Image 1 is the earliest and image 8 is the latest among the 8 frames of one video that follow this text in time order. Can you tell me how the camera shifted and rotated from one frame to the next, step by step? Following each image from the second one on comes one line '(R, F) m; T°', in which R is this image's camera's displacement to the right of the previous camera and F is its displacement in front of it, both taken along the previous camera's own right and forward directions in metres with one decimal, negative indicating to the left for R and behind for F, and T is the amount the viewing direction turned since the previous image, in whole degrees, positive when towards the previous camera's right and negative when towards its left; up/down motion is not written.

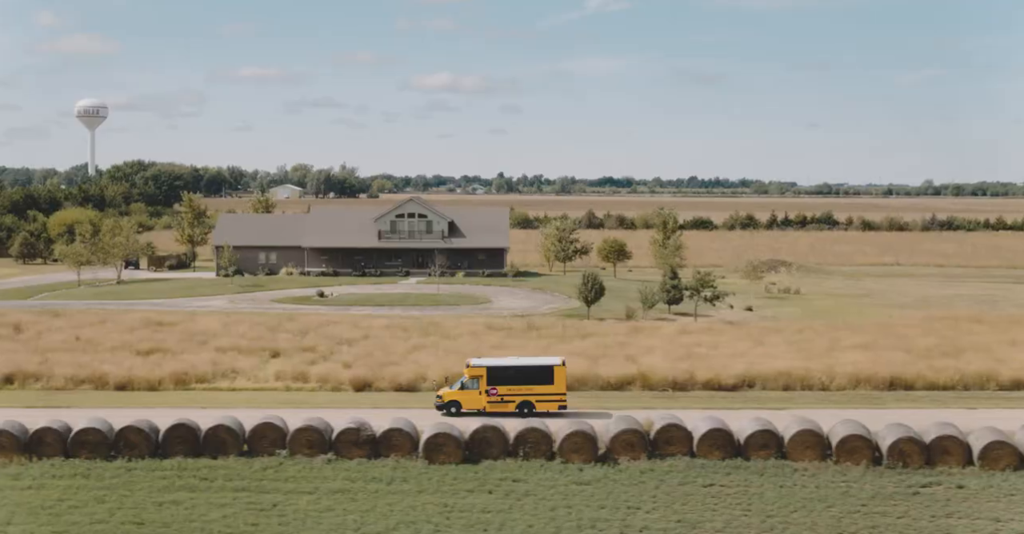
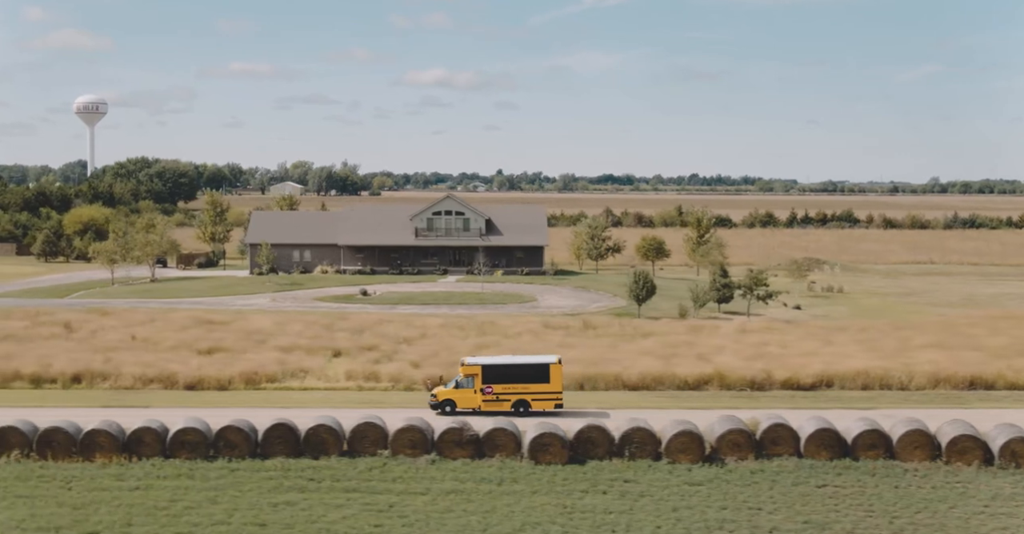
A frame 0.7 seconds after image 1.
(-2.2, +0.1) m; 0°
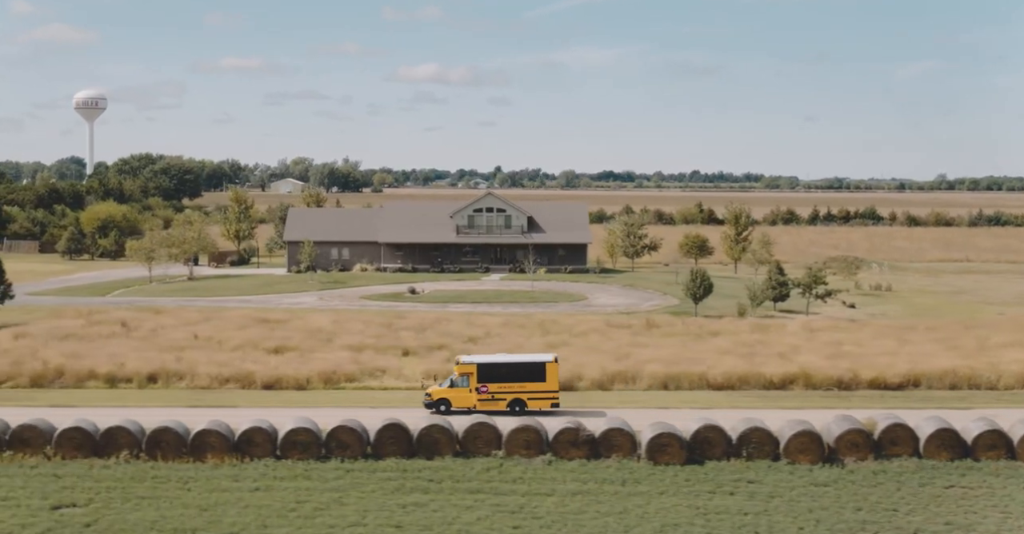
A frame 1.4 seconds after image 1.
(-2.5, +0.1) m; 0°
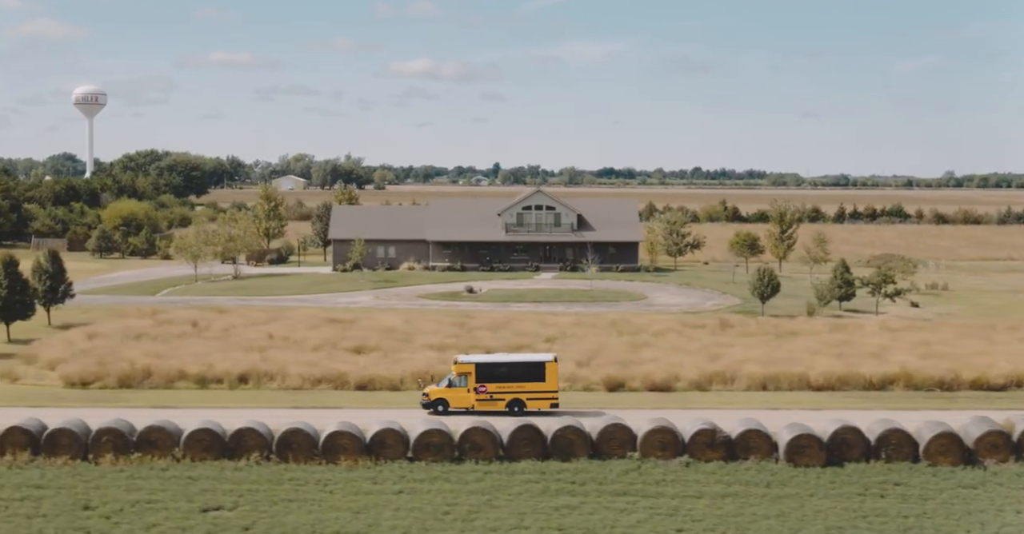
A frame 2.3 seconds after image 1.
(-2.9, 0.0) m; 0°
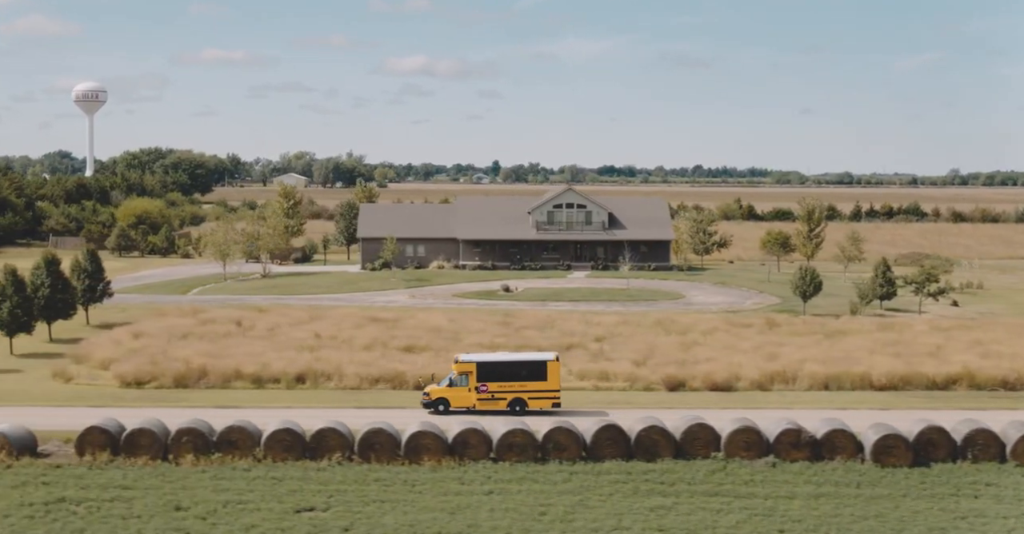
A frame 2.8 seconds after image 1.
(-1.8, 0.0) m; 0°
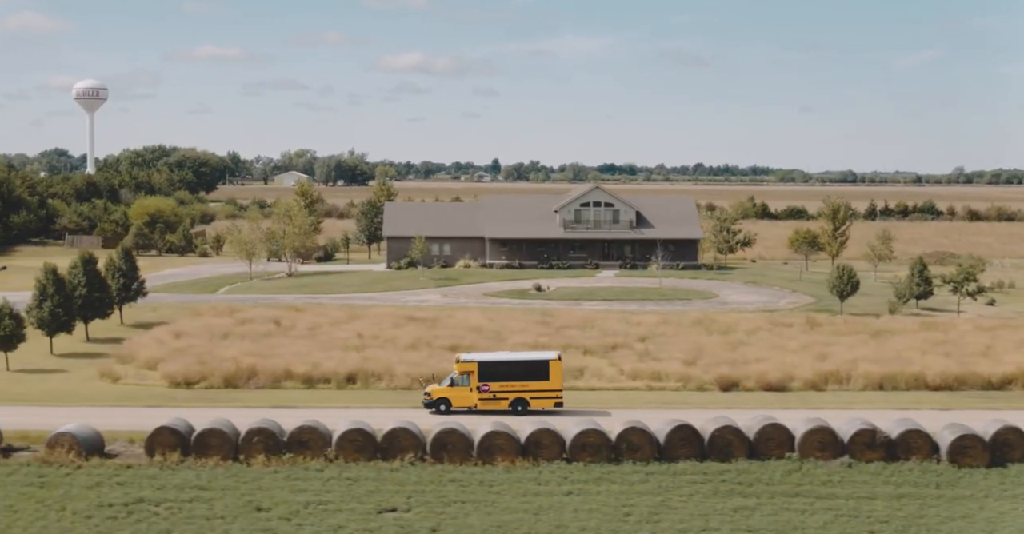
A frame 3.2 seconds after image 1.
(-1.6, 0.0) m; 0°
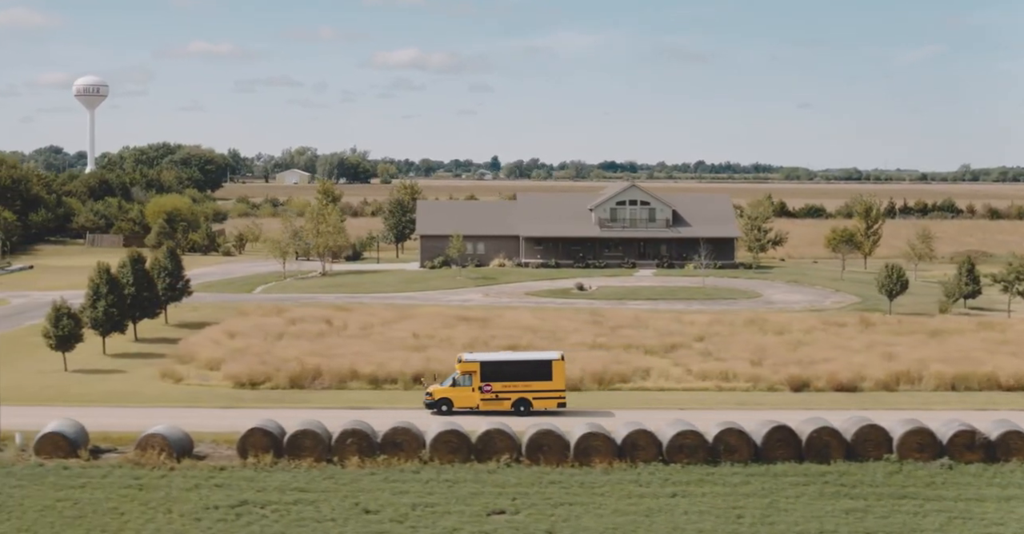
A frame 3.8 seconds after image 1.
(-2.1, 0.0) m; 0°
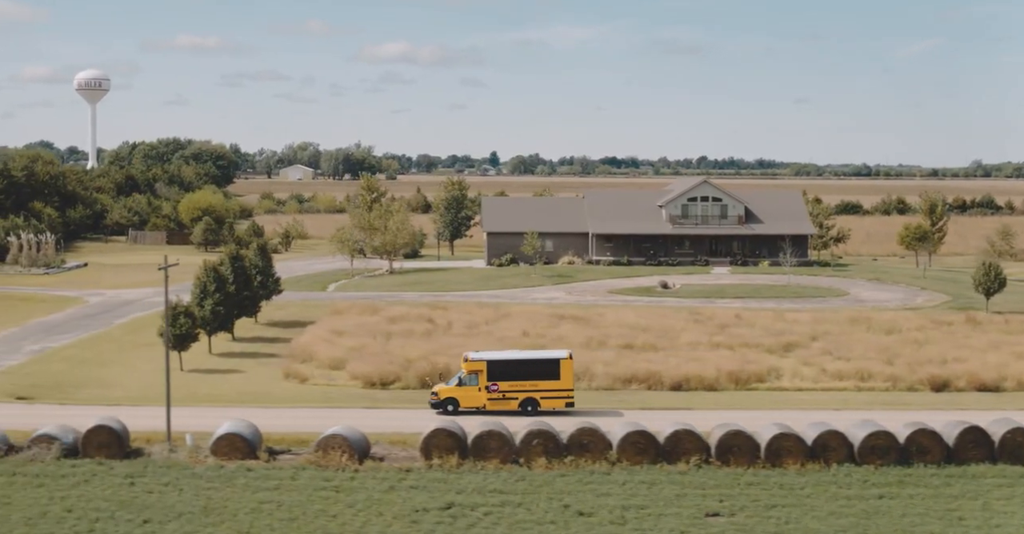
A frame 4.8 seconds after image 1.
(-4.2, 0.0) m; 0°
